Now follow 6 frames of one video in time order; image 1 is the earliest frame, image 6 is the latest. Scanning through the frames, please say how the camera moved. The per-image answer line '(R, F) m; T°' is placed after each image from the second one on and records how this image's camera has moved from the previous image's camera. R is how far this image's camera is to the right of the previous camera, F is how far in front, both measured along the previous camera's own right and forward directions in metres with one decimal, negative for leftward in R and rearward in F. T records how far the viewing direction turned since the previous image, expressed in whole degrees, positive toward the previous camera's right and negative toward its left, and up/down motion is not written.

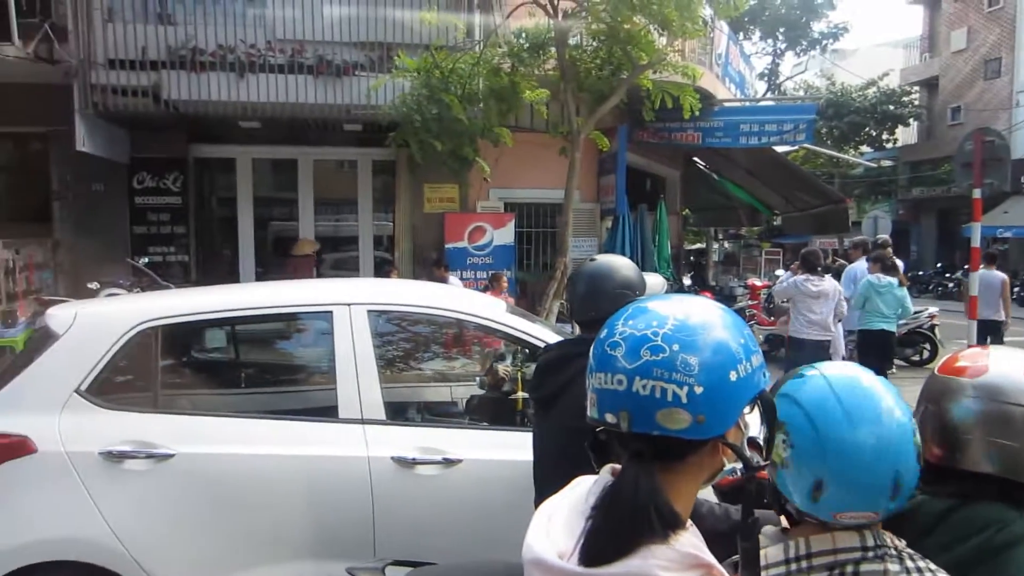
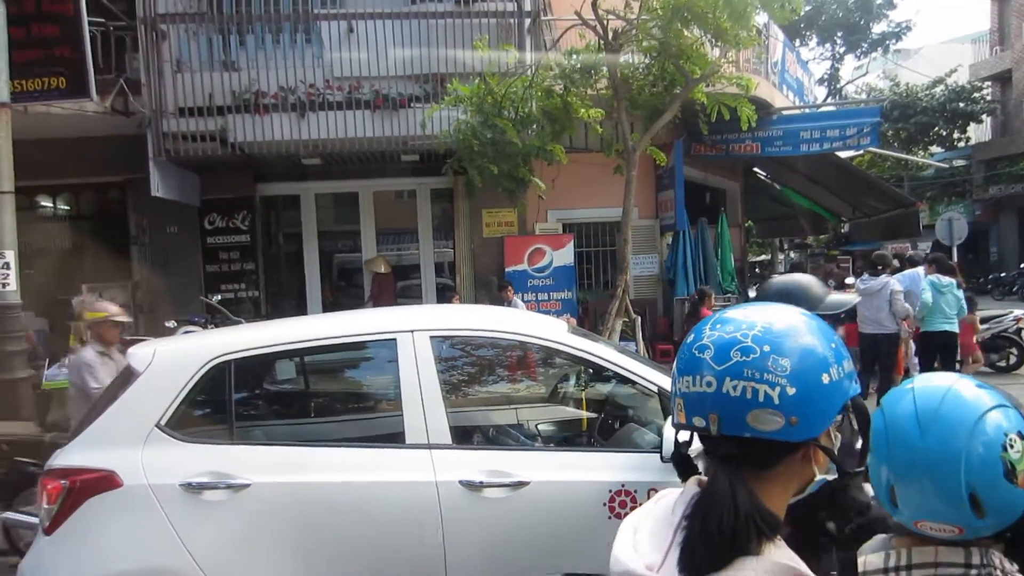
(0.0, 0.0) m; -5°
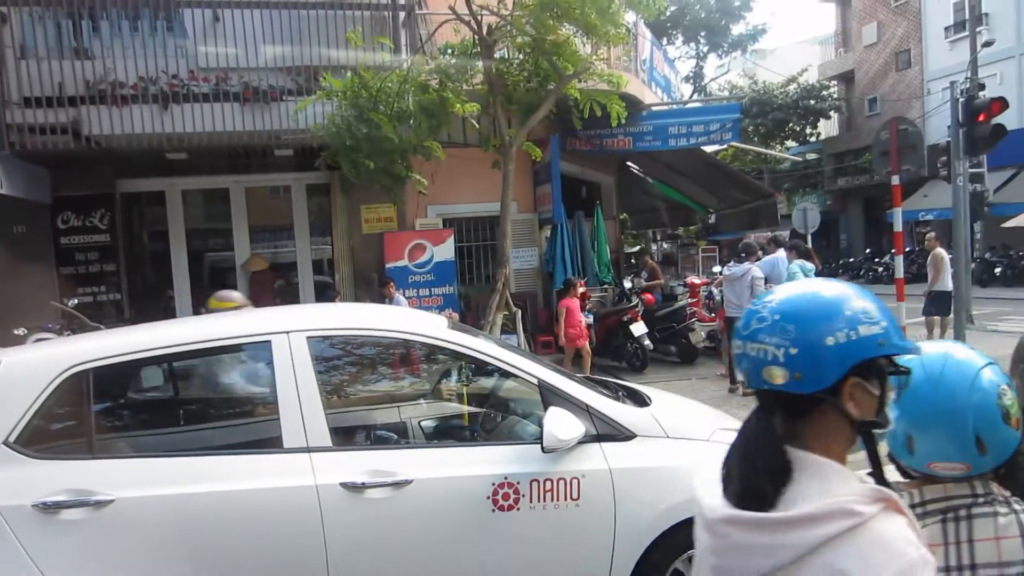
(0.0, 0.0) m; +9°
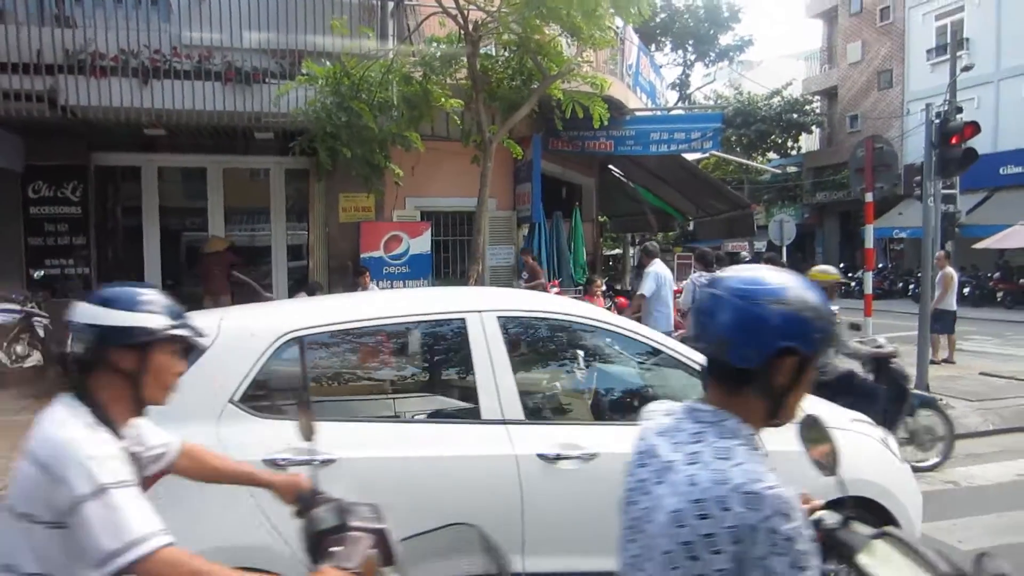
(0.0, 0.0) m; +2°
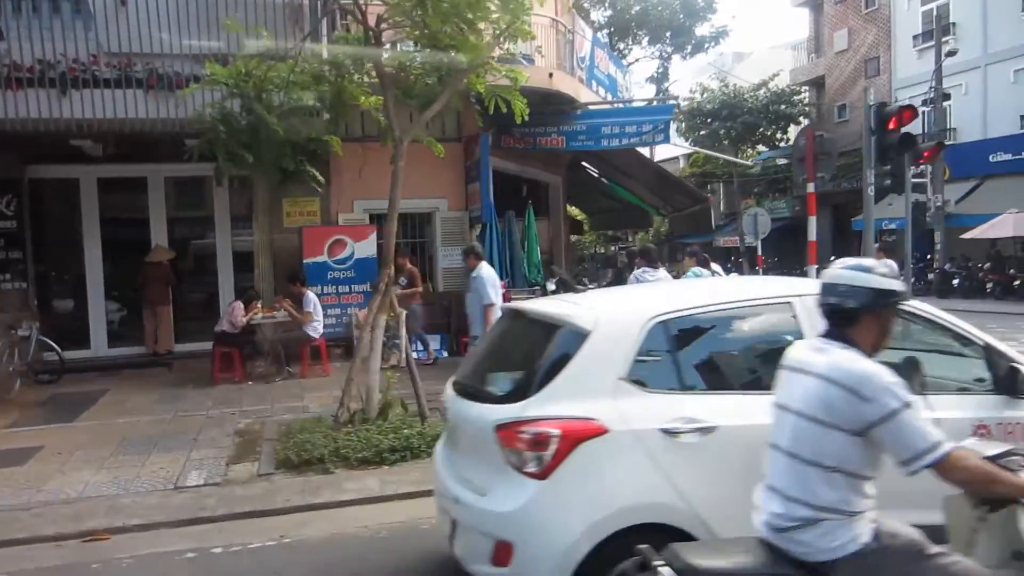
(+0.7, +0.2) m; -1°
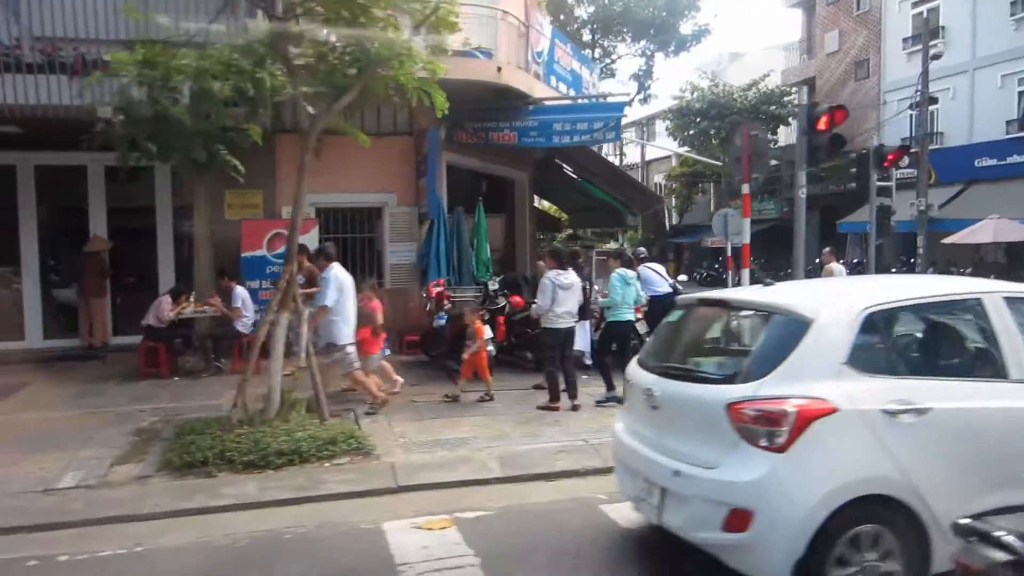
(+0.7, +0.2) m; 0°
